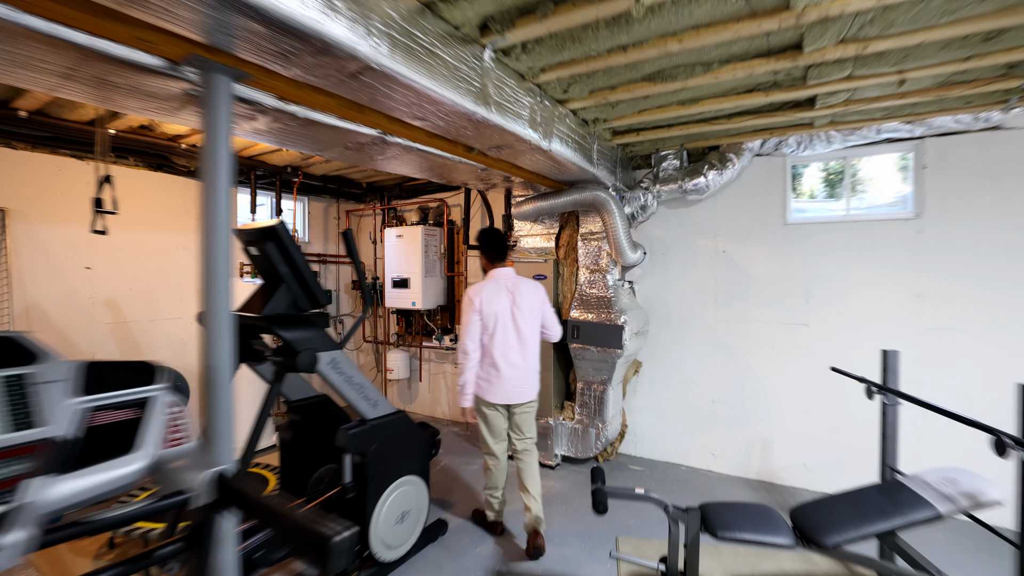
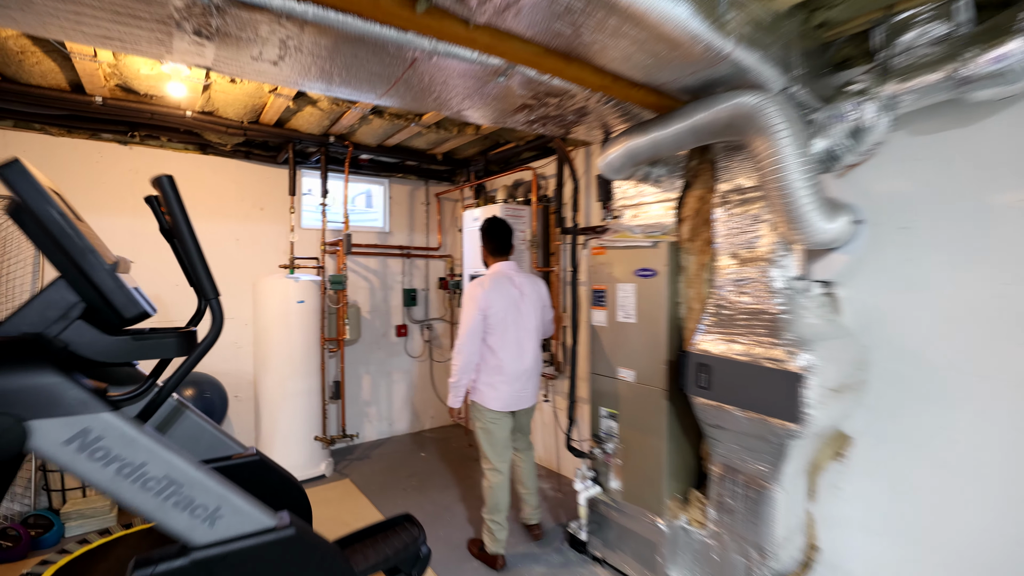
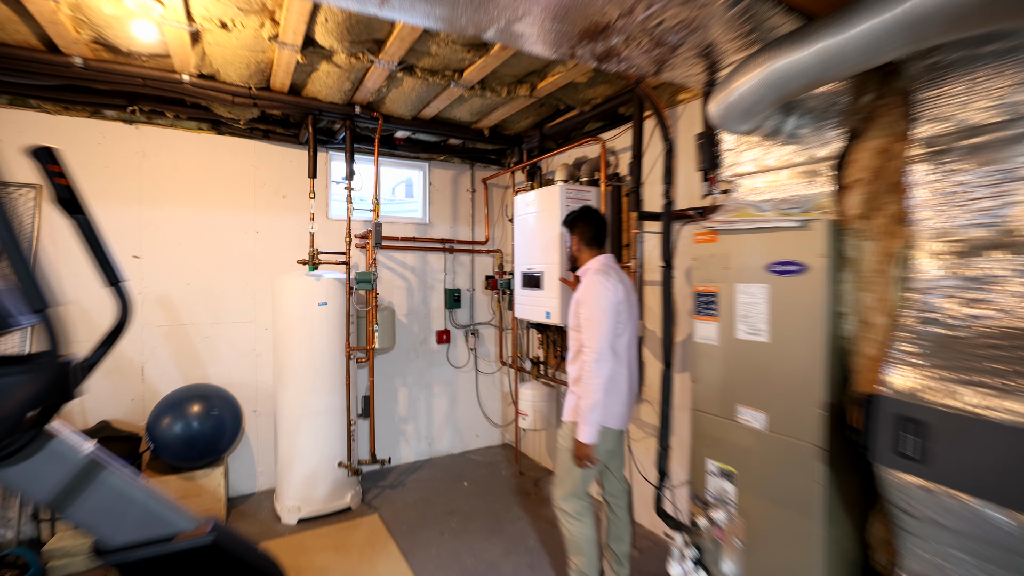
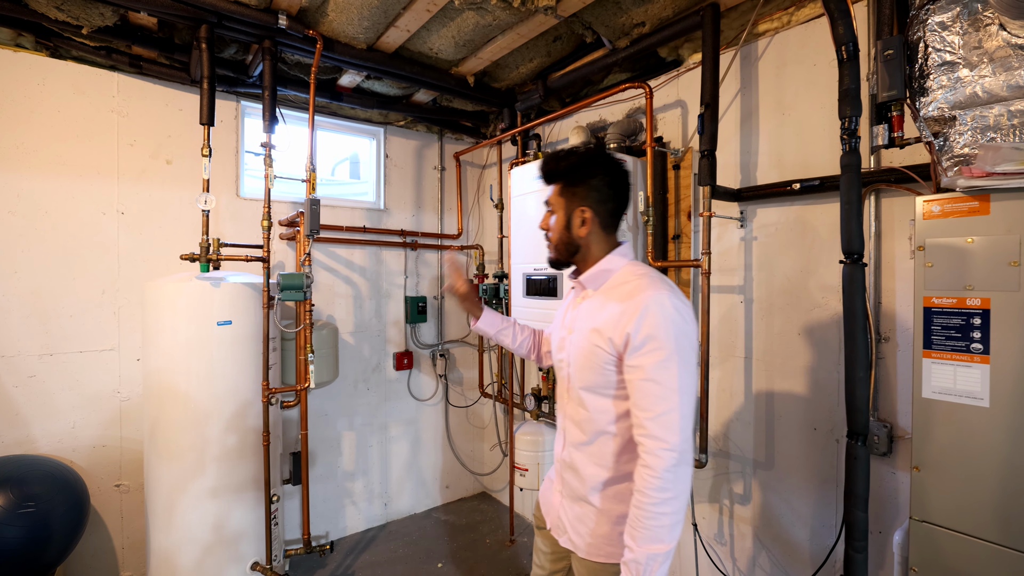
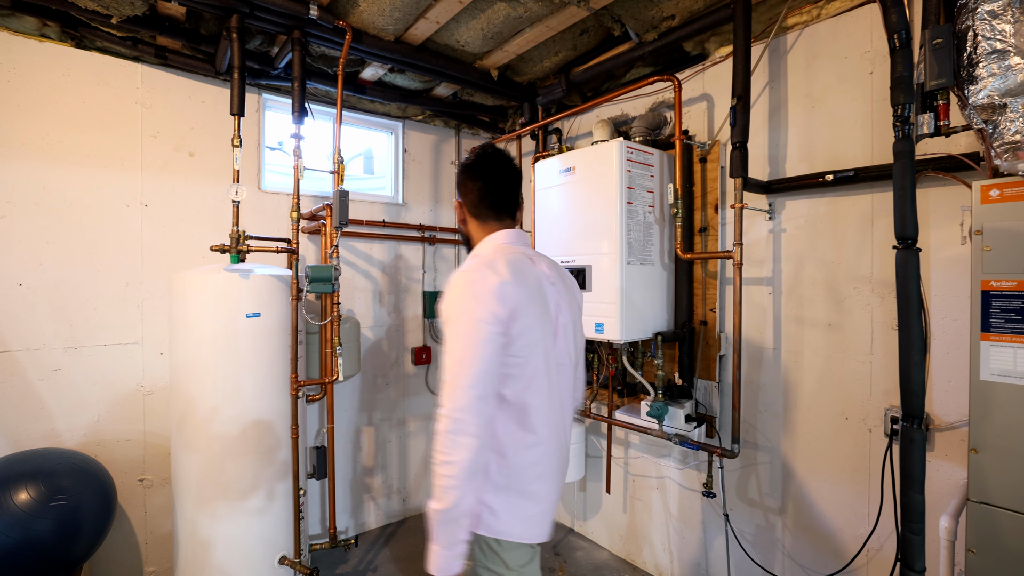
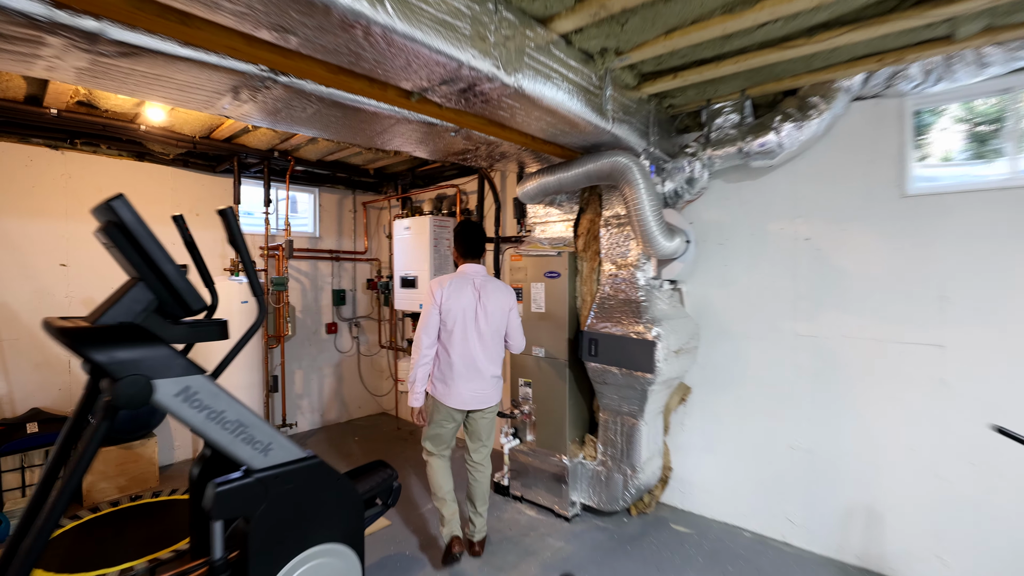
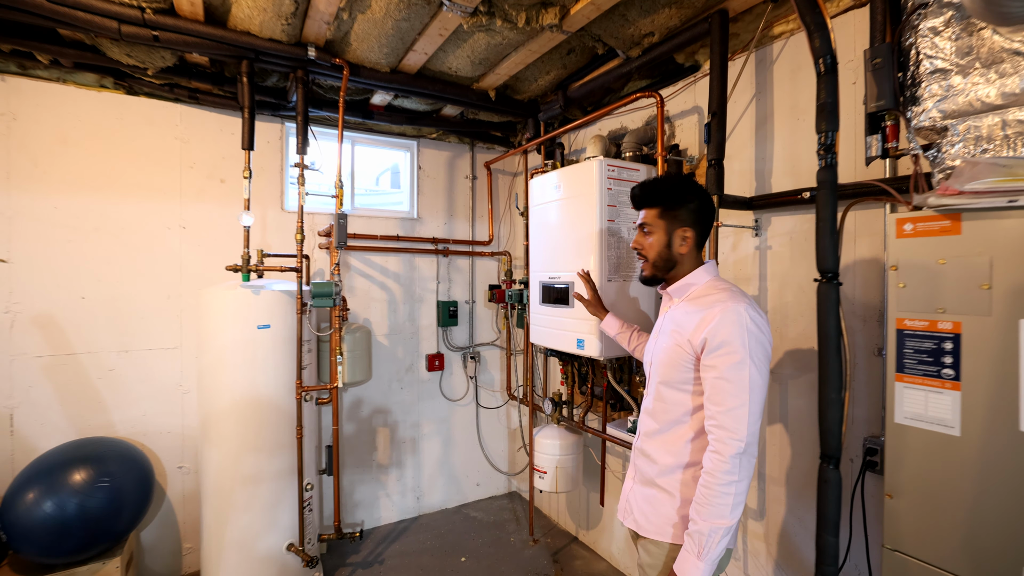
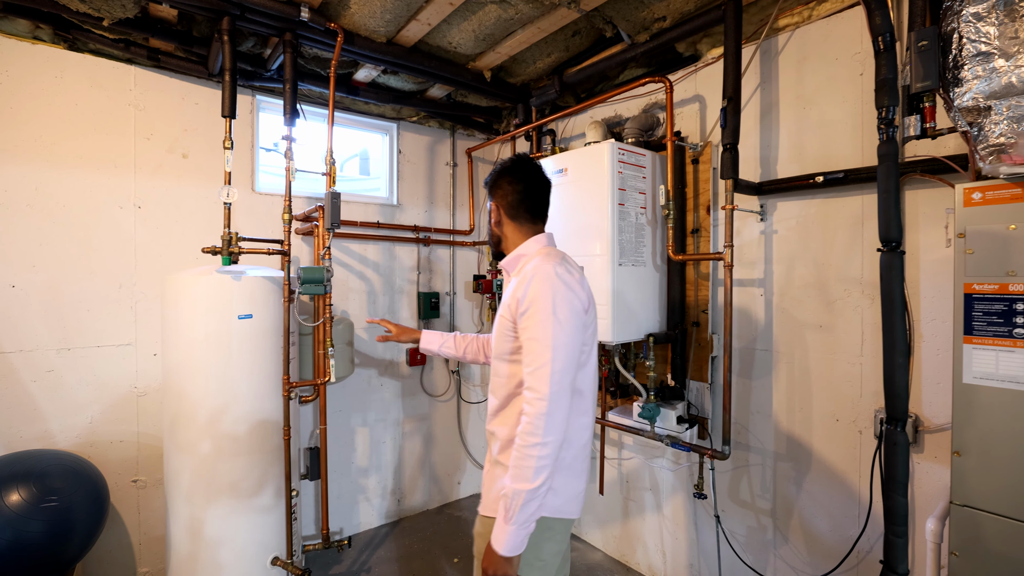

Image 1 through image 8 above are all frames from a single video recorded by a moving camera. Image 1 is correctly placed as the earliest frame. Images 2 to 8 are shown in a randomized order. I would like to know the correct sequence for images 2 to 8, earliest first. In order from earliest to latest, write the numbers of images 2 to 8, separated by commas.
6, 2, 3, 7, 4, 8, 5
